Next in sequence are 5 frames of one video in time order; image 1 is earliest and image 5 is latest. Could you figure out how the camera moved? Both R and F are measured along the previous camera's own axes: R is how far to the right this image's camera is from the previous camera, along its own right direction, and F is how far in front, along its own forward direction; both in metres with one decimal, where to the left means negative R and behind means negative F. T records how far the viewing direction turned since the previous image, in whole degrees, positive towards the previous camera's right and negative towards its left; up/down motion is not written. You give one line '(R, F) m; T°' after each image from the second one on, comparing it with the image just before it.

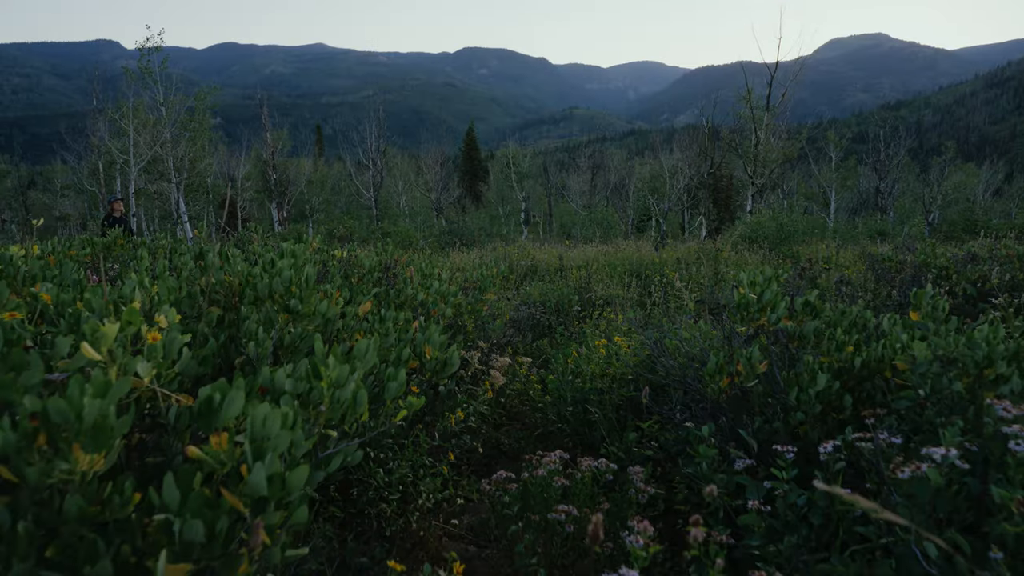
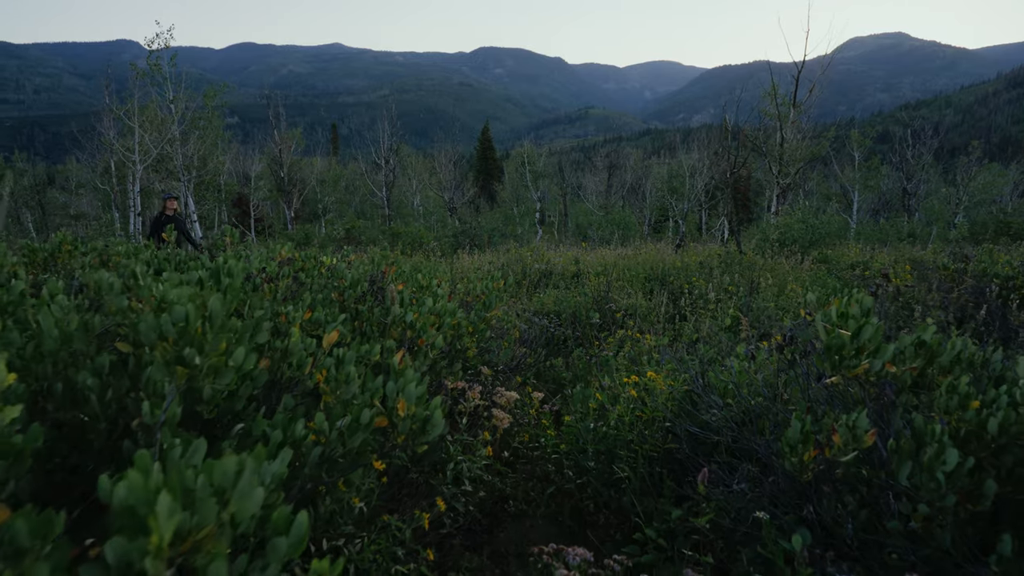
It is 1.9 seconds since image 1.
(0.0, +0.9) m; -1°
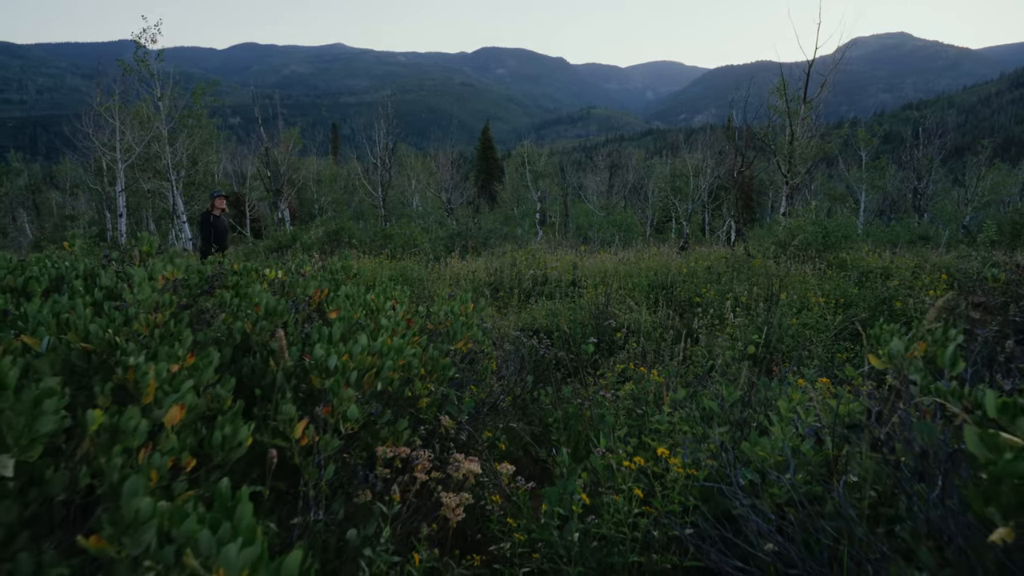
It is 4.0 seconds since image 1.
(+0.2, +1.1) m; 0°
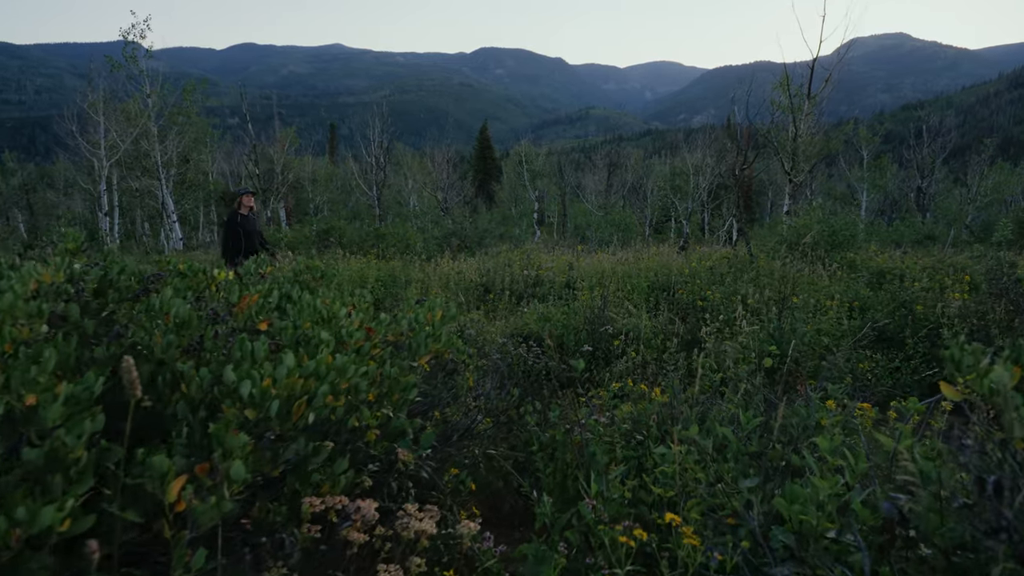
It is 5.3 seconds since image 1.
(+0.1, +0.7) m; 0°
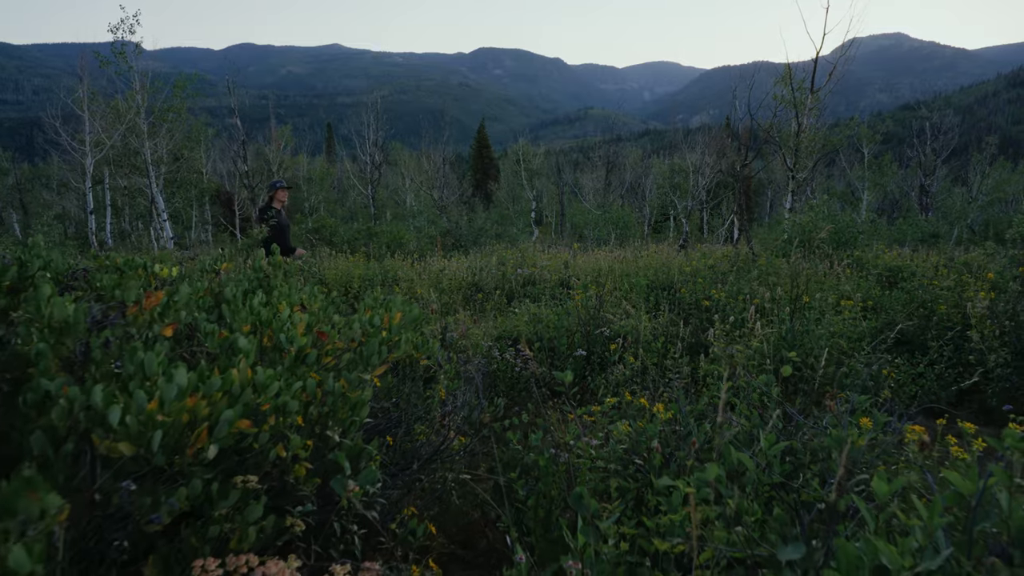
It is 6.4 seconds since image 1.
(+0.1, +0.6) m; 0°
